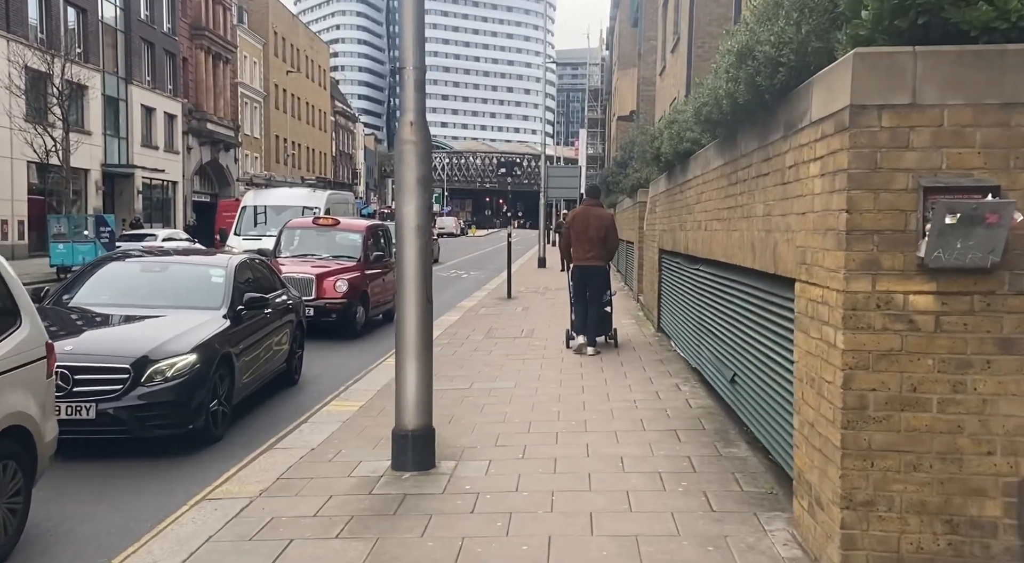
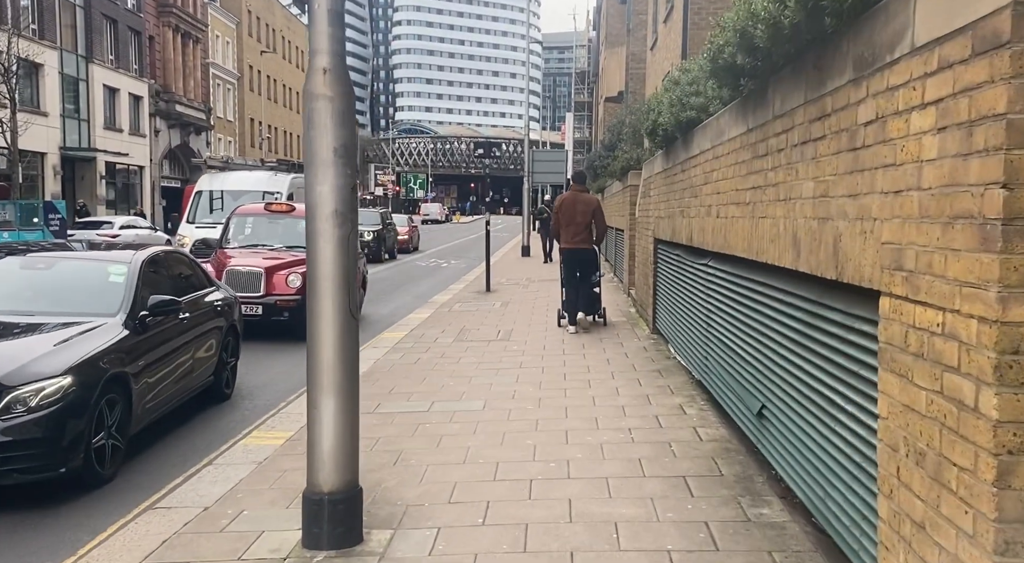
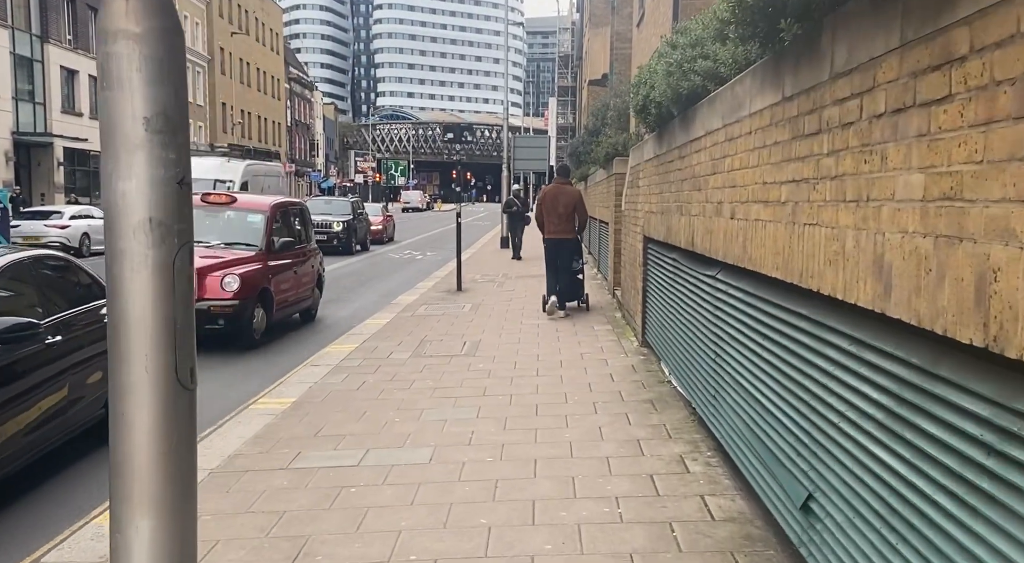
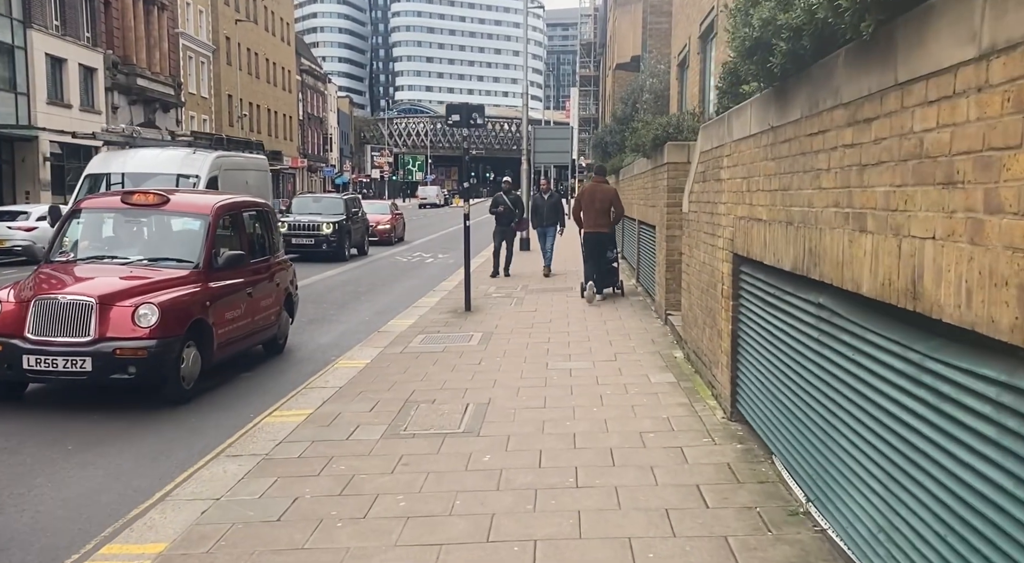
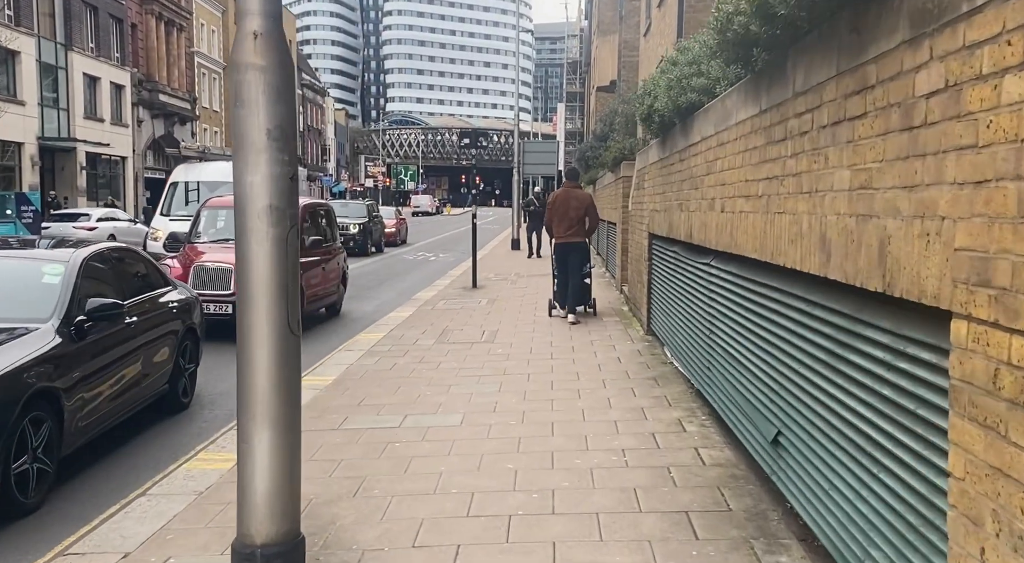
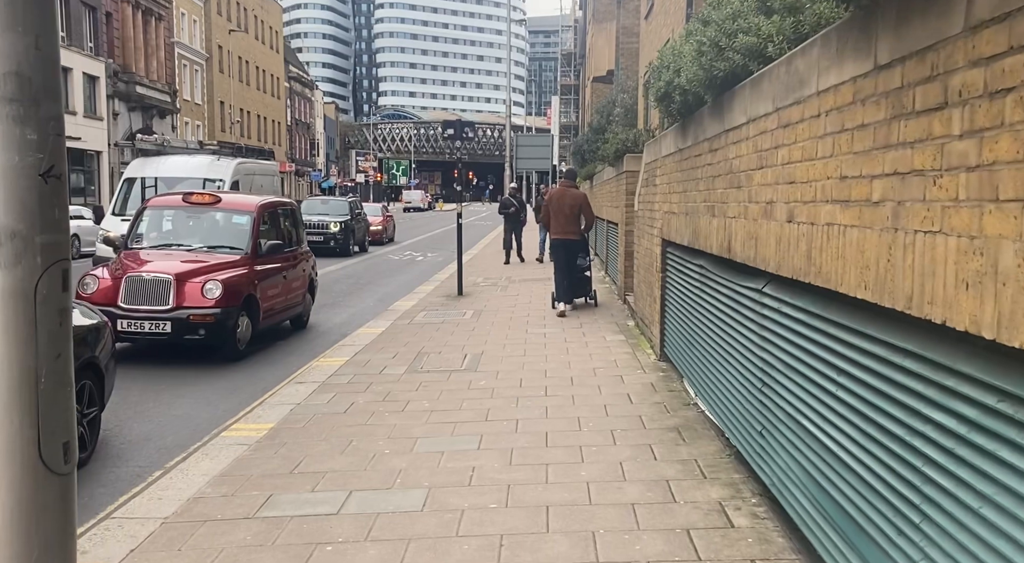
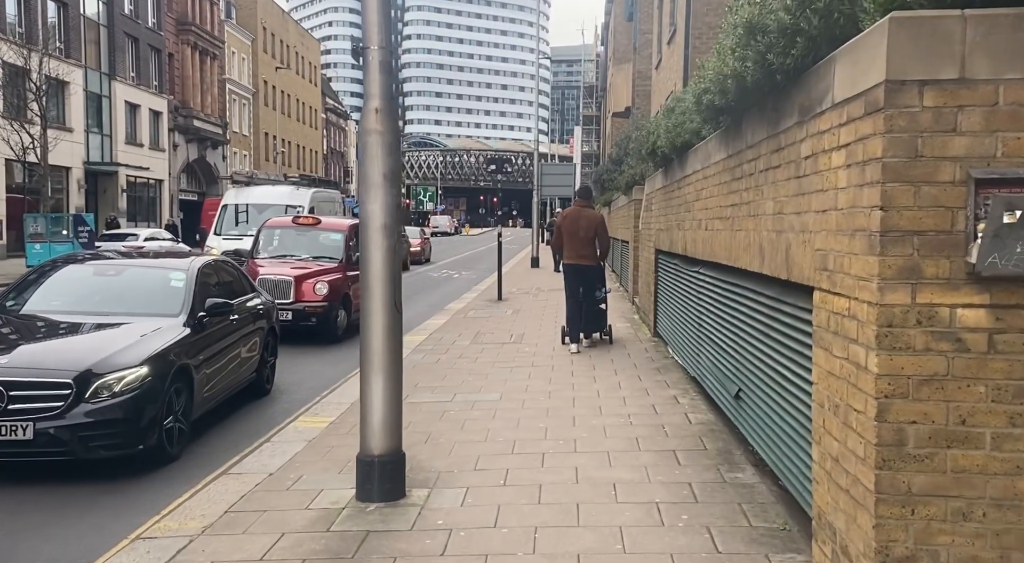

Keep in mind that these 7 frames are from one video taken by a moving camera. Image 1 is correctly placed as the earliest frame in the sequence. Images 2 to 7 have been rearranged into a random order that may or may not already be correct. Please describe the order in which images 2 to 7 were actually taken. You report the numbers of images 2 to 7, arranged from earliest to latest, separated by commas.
7, 2, 5, 3, 6, 4
